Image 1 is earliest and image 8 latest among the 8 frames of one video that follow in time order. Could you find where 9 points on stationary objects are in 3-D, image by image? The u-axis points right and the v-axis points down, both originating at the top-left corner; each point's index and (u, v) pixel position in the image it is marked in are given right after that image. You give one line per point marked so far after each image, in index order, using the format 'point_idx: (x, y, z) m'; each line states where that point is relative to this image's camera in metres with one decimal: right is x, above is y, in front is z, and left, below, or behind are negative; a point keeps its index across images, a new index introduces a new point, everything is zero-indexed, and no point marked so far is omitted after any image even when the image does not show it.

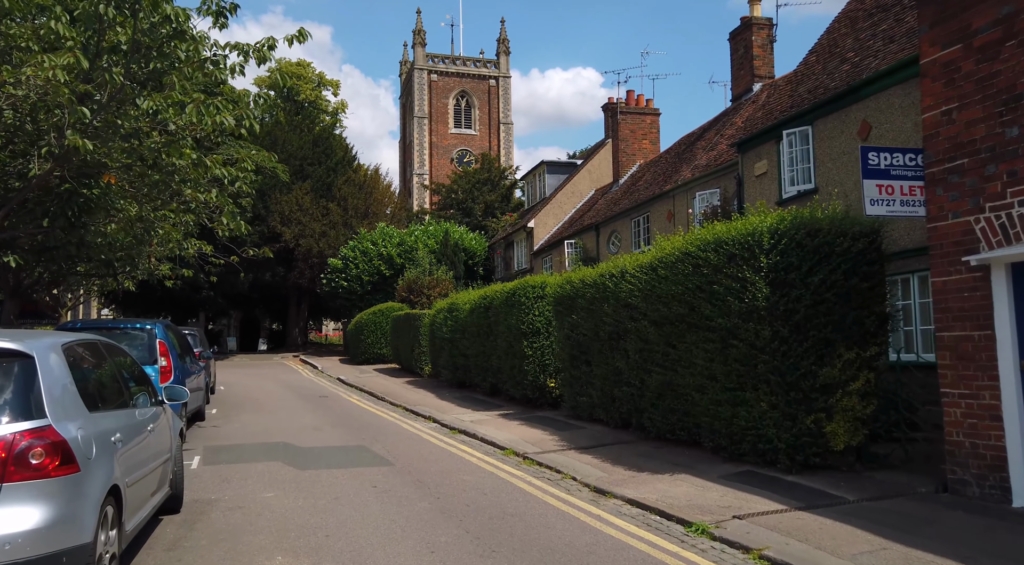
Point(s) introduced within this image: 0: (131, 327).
0: (-5.2, -0.6, +10.7) m
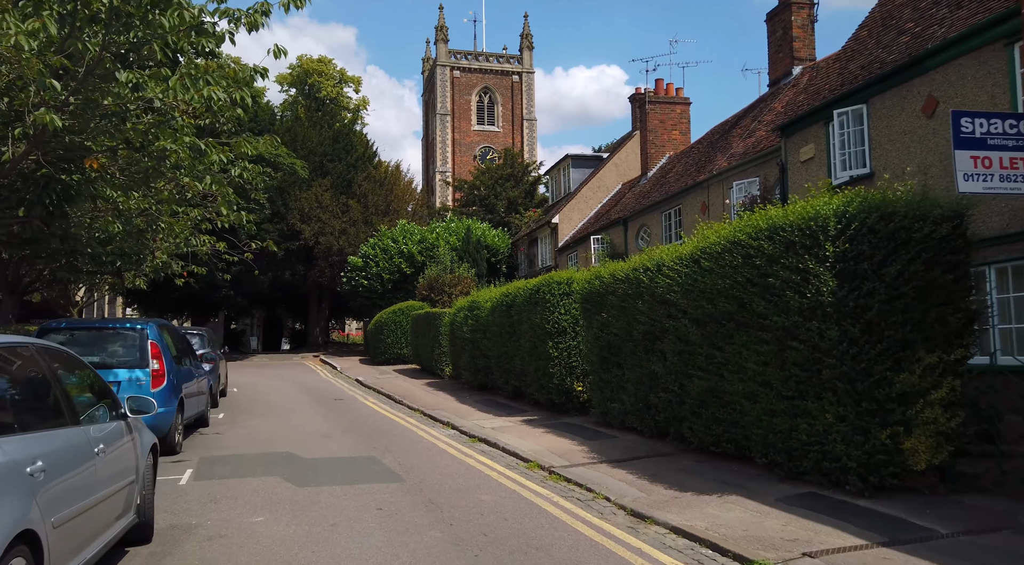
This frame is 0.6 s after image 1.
0: (-4.9, -0.6, +9.8) m
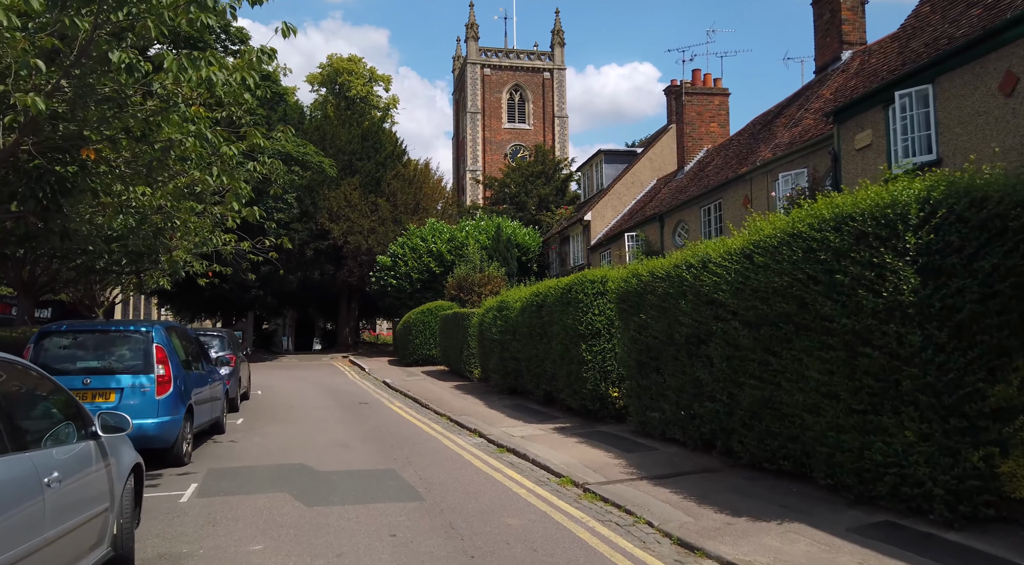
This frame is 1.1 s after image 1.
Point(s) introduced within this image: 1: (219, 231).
0: (-4.5, -0.6, +9.2) m
1: (-7.1, +1.3, +19.3) m
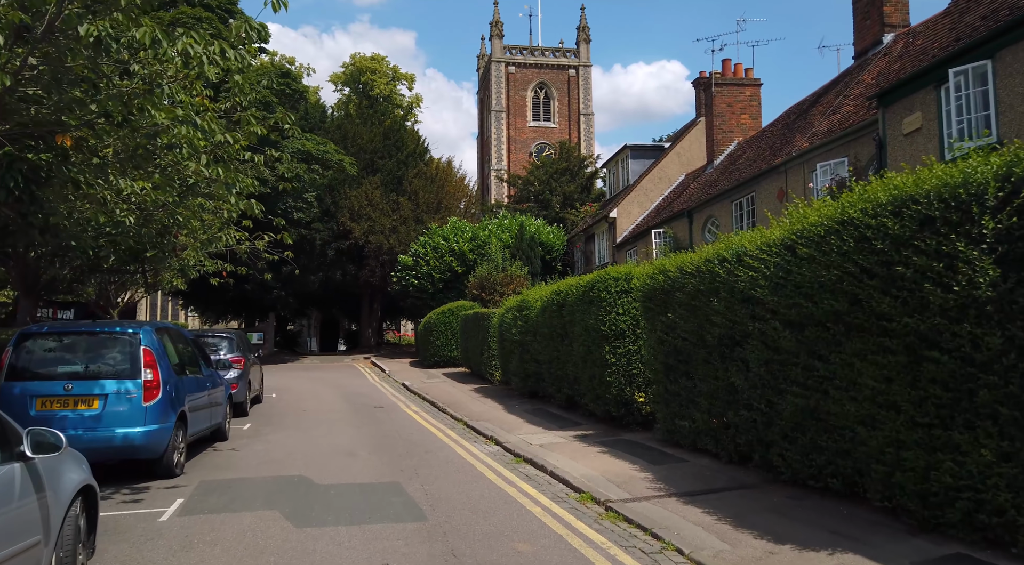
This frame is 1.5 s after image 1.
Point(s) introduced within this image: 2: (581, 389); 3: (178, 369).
0: (-4.4, -0.5, +8.6) m
1: (-6.6, +1.3, +18.7) m
2: (+1.1, -1.8, +13.2) m
3: (-3.9, -1.0, +9.2) m
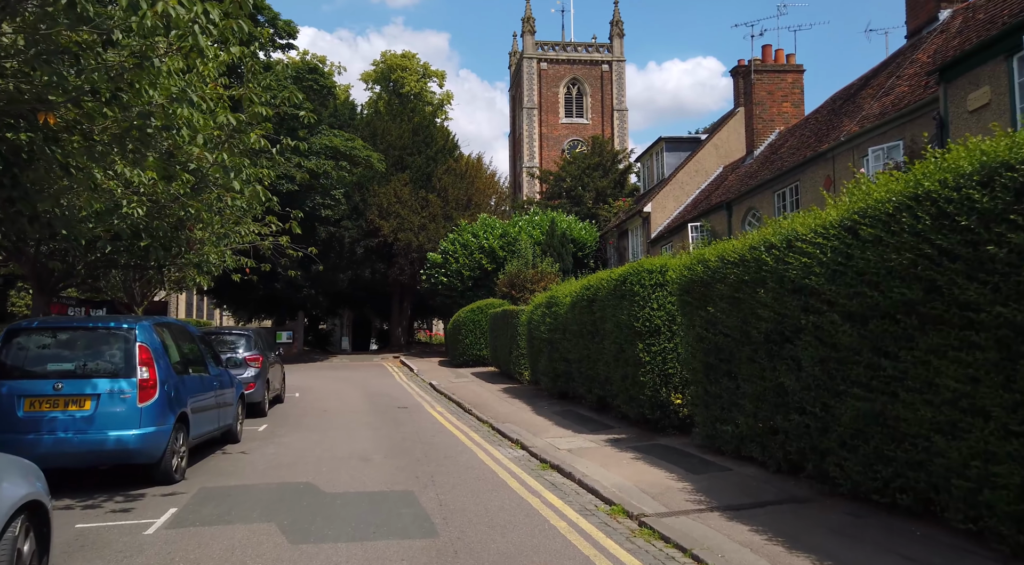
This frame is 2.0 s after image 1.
0: (-4.1, -0.4, +8.0) m
1: (-6.0, +1.3, +18.2) m
2: (+1.6, -1.7, +12.4) m
3: (-3.6, -0.9, +8.6) m
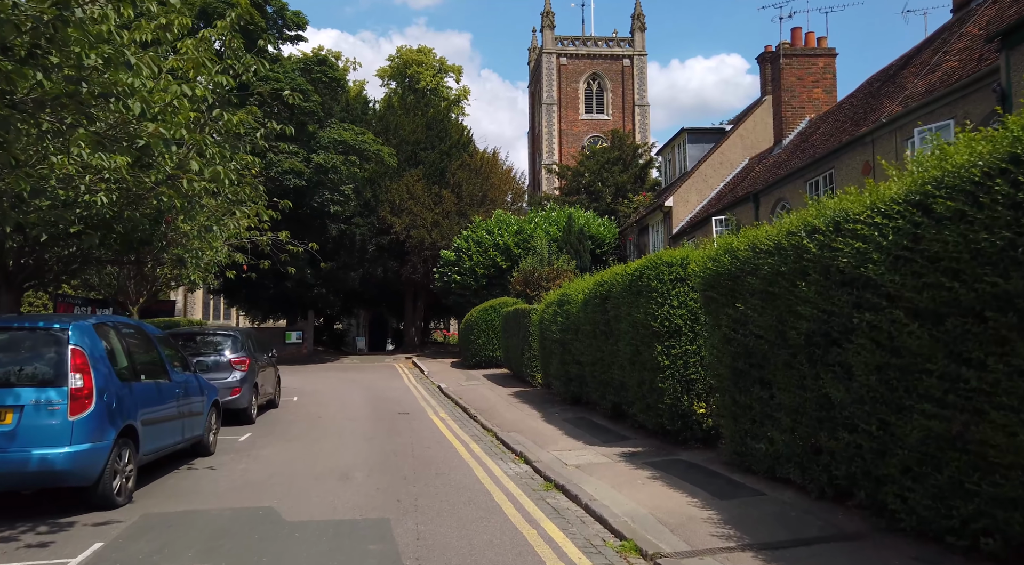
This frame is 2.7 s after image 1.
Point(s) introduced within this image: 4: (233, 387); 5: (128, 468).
0: (-4.2, -0.4, +6.9) m
1: (-5.7, +1.4, +17.2) m
2: (+1.6, -1.6, +11.2) m
3: (-3.7, -0.9, +7.6) m
4: (-4.5, -1.7, +12.8) m
5: (-3.5, -1.7, +7.3) m
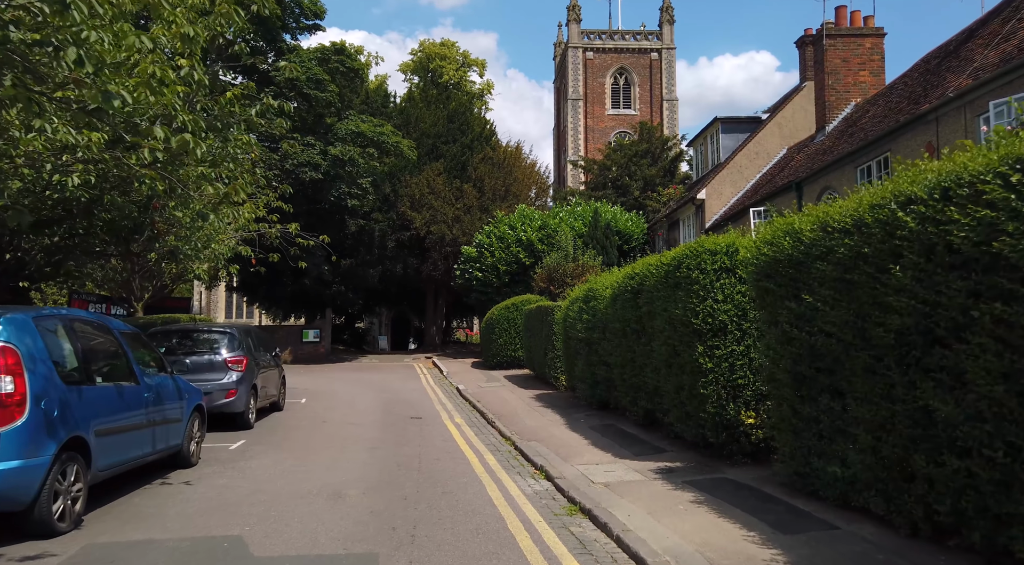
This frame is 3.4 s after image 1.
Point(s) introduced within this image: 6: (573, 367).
0: (-4.1, -0.3, +5.9) m
1: (-5.3, +1.5, +16.2) m
2: (+1.9, -1.5, +9.9) m
3: (-3.5, -0.8, +6.5) m
4: (-4.2, -1.6, +11.7) m
5: (-3.4, -1.6, +6.2) m
6: (+1.2, -1.6, +15.1) m
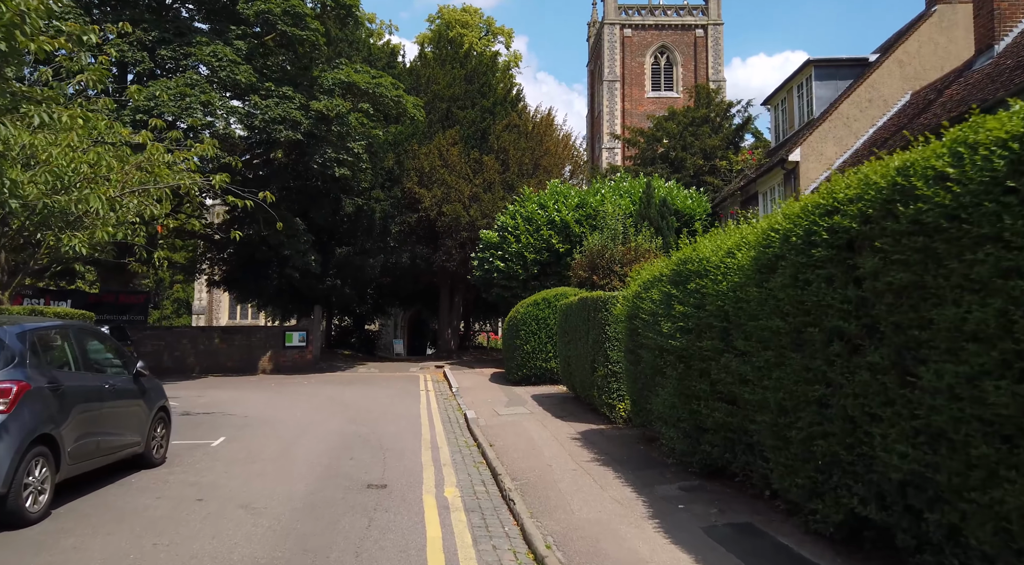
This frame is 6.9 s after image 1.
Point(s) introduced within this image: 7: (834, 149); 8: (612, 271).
0: (-4.0, +0.1, -0.1) m
1: (-4.8, +1.9, +10.3) m
2: (+2.1, -1.2, +3.7) m
3: (-3.5, -0.4, +0.5) m
4: (-3.9, -1.2, +5.7) m
5: (-3.3, -1.2, +0.2) m
6: (+1.6, -1.3, +9.0) m
7: (+7.7, +3.2, +18.8) m
8: (+2.4, +0.3, +18.8) m
